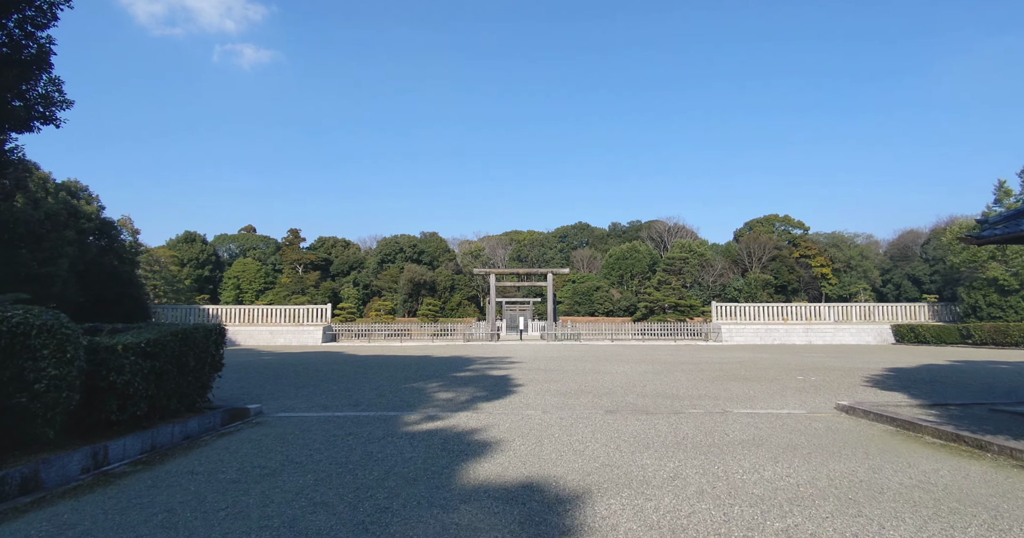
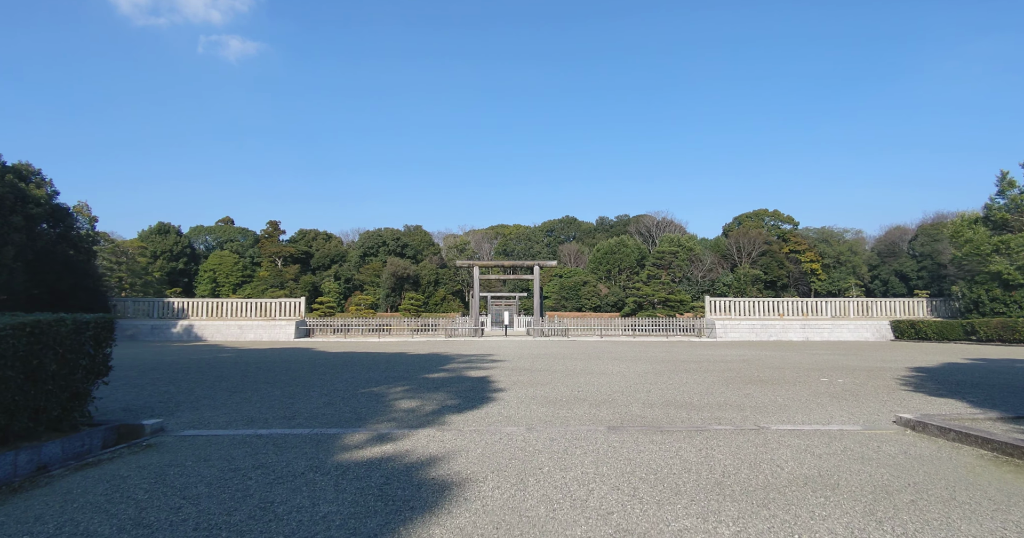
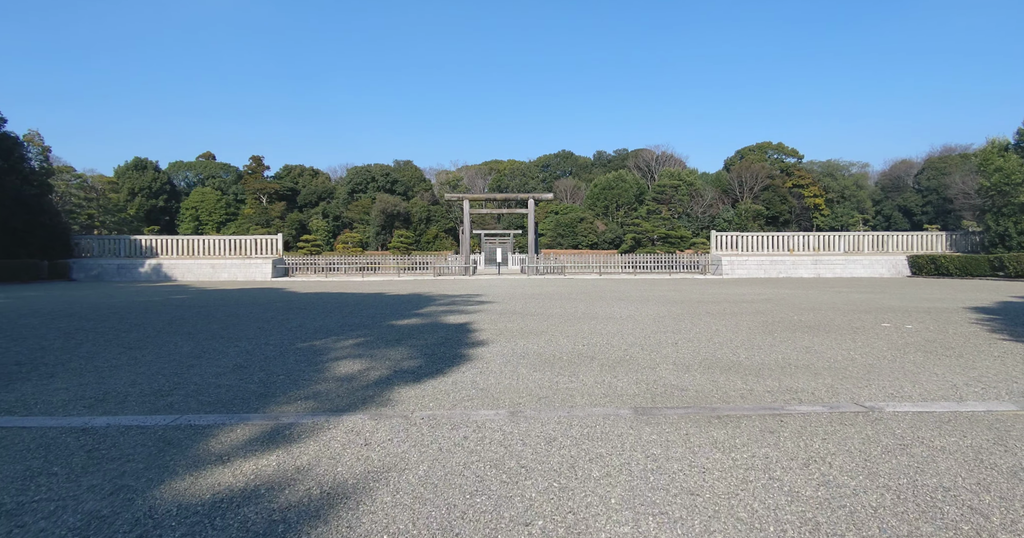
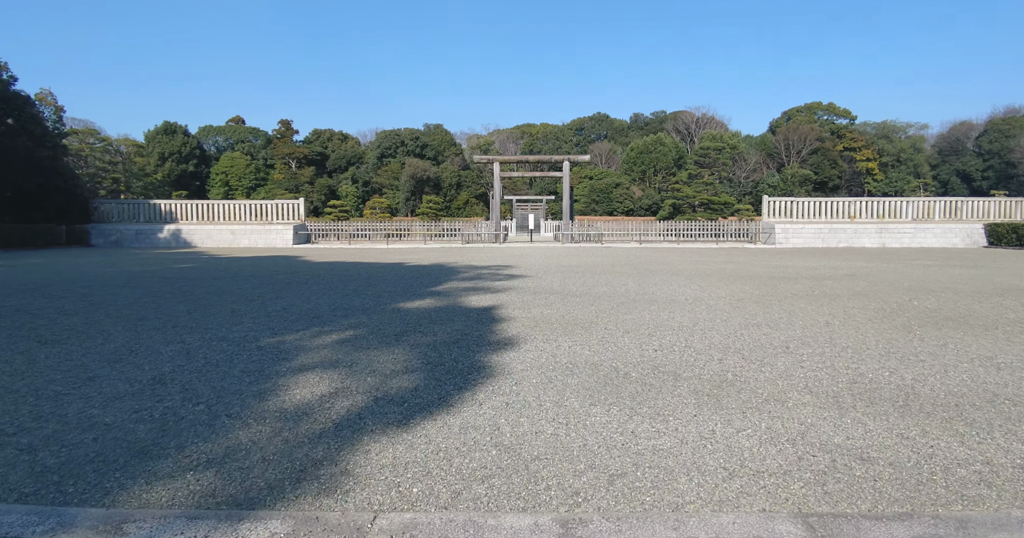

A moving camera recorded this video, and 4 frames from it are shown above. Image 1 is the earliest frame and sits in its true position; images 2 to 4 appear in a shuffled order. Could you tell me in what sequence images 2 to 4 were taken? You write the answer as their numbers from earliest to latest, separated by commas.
2, 3, 4
